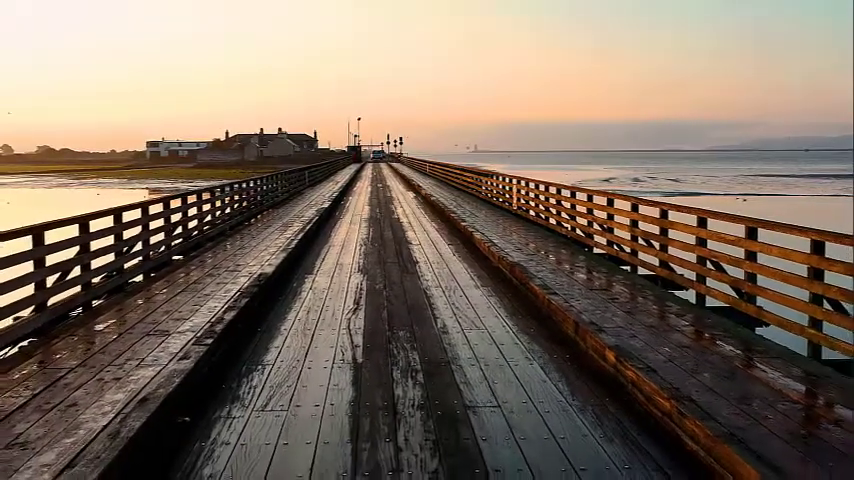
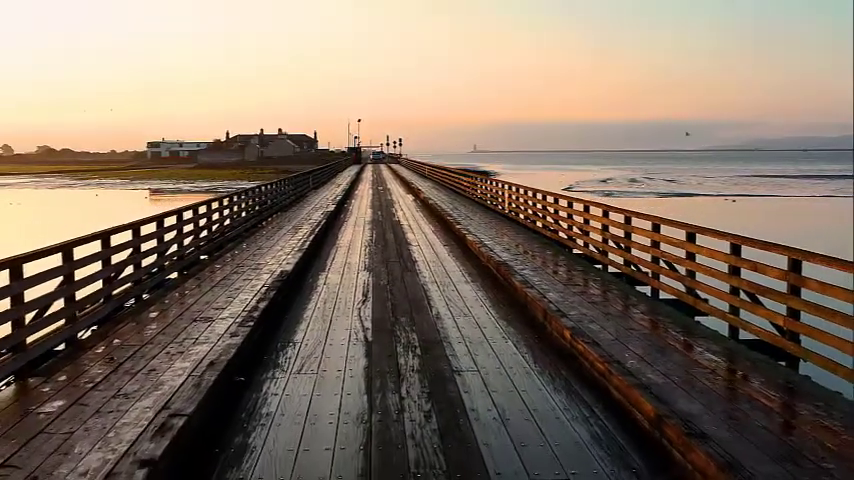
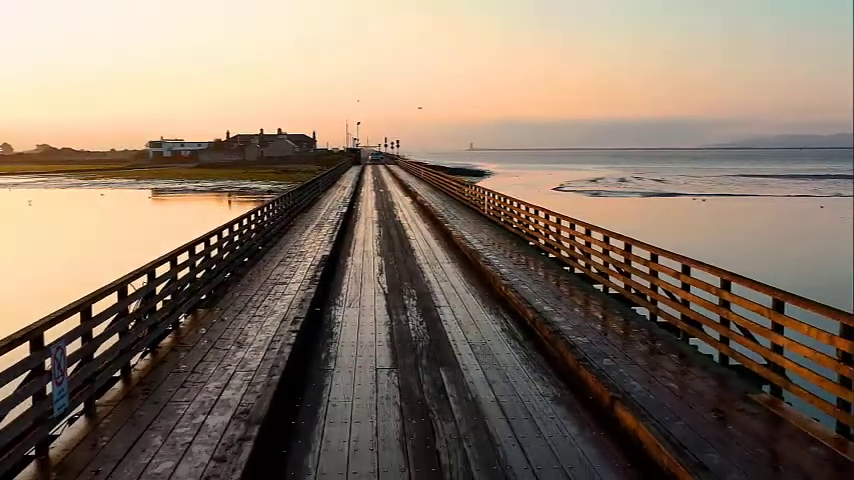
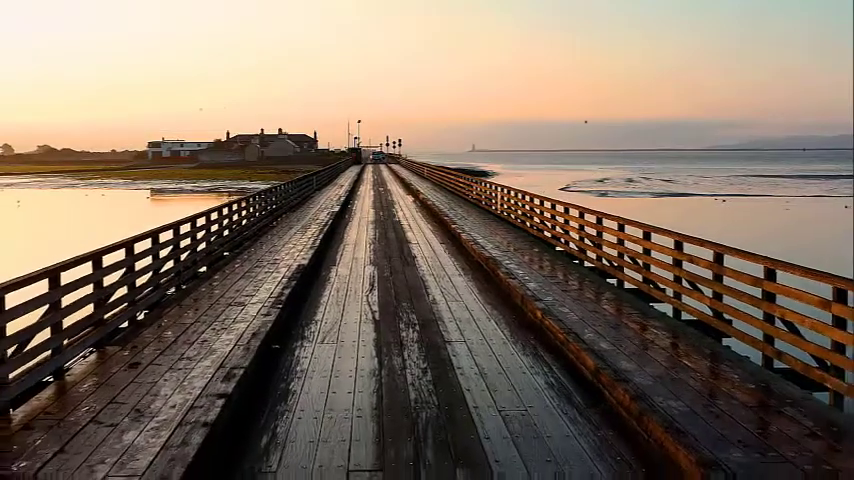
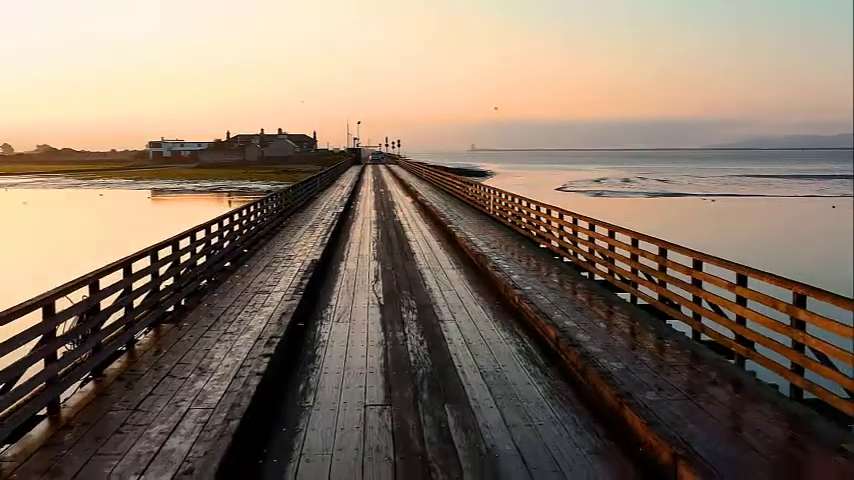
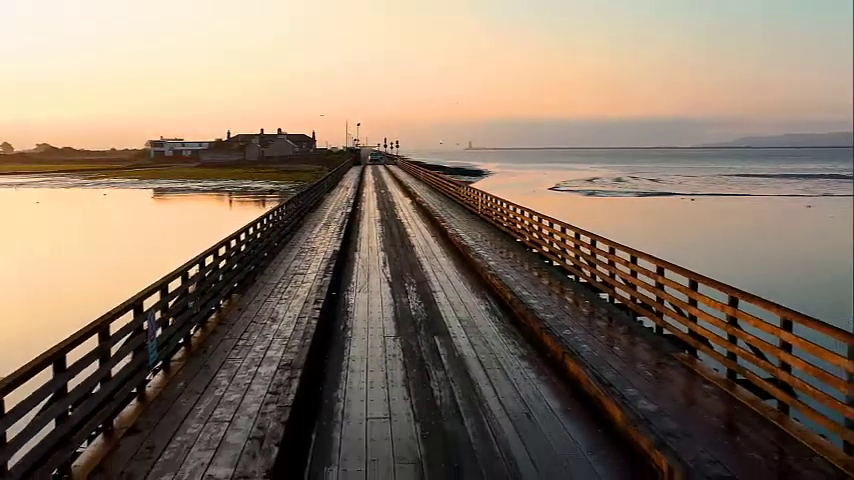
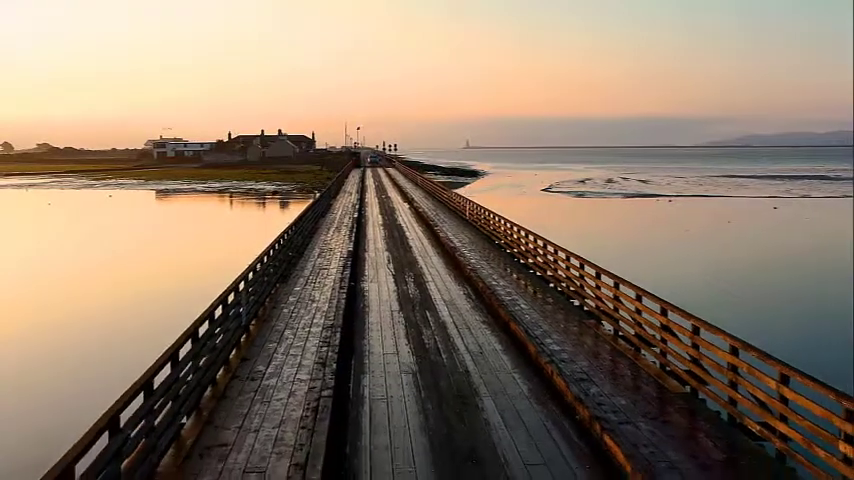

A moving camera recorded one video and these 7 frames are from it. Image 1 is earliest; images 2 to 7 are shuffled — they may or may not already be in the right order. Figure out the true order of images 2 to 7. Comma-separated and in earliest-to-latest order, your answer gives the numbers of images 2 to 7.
2, 4, 5, 3, 6, 7
